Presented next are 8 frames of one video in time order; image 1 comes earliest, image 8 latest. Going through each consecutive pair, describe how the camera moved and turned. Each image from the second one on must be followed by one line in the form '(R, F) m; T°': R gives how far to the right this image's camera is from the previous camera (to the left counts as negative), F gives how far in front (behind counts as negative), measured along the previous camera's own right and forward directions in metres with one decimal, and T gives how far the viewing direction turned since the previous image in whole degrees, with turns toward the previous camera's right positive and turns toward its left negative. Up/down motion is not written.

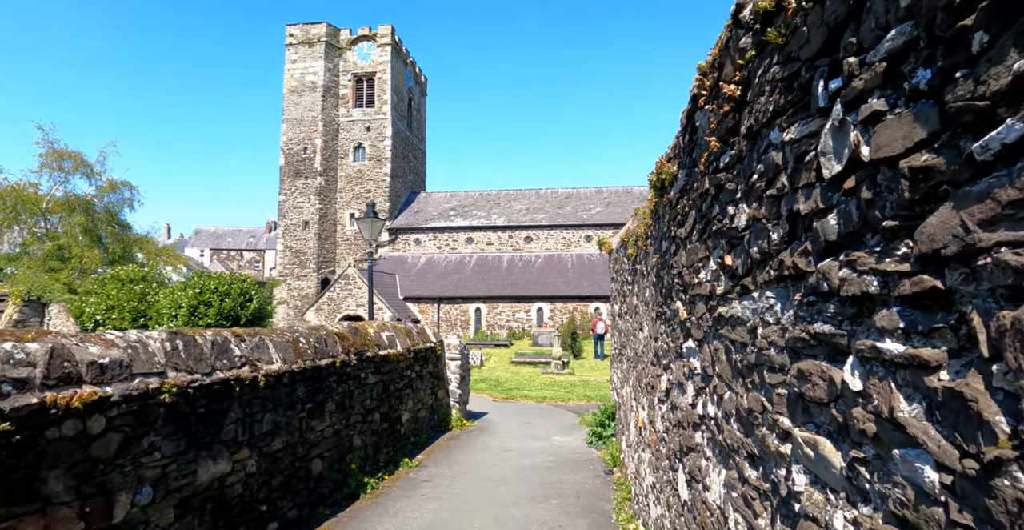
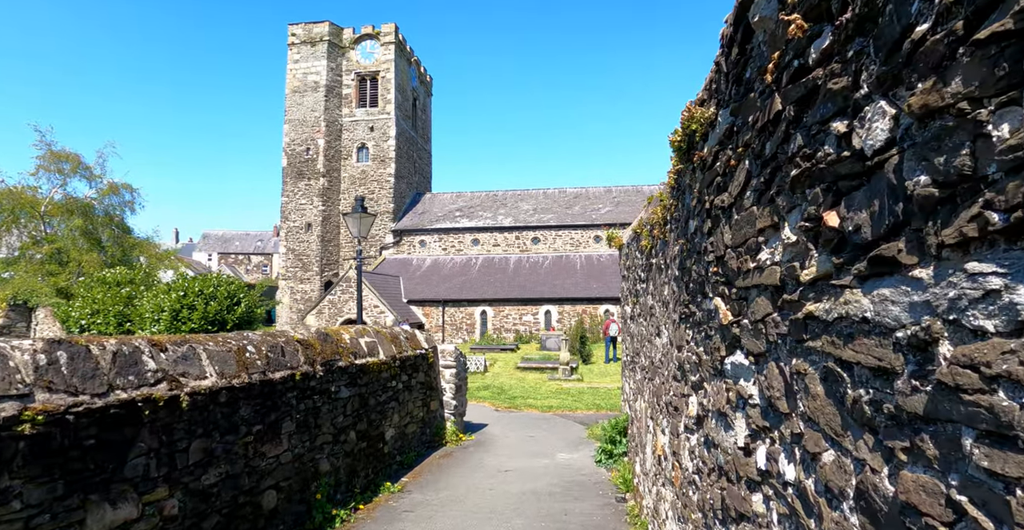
(+0.2, +1.0) m; -1°
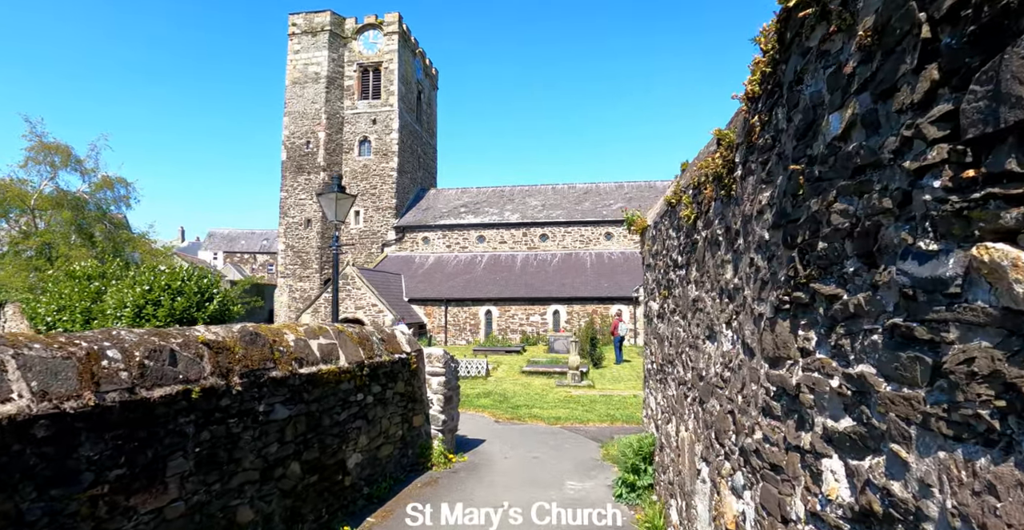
(+0.1, +1.7) m; -1°
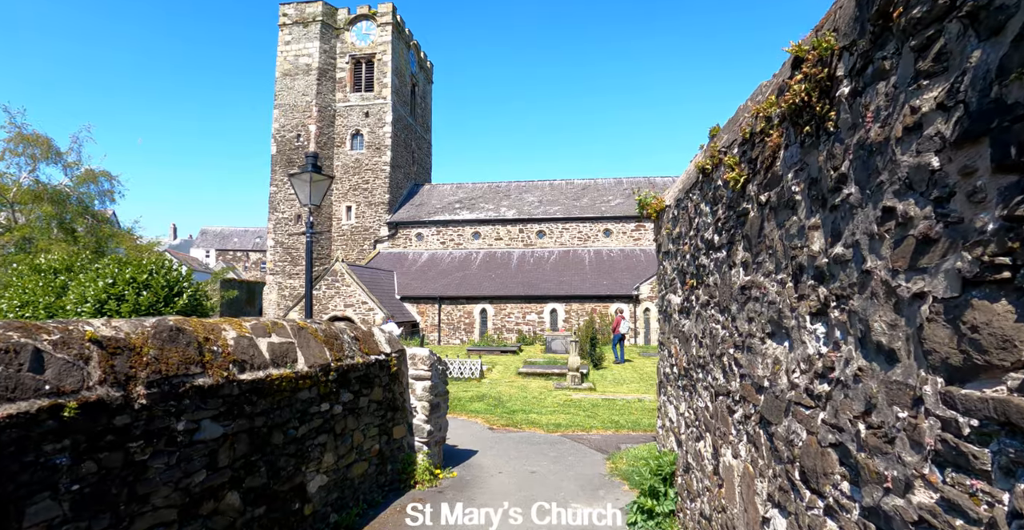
(0.0, +1.0) m; 0°
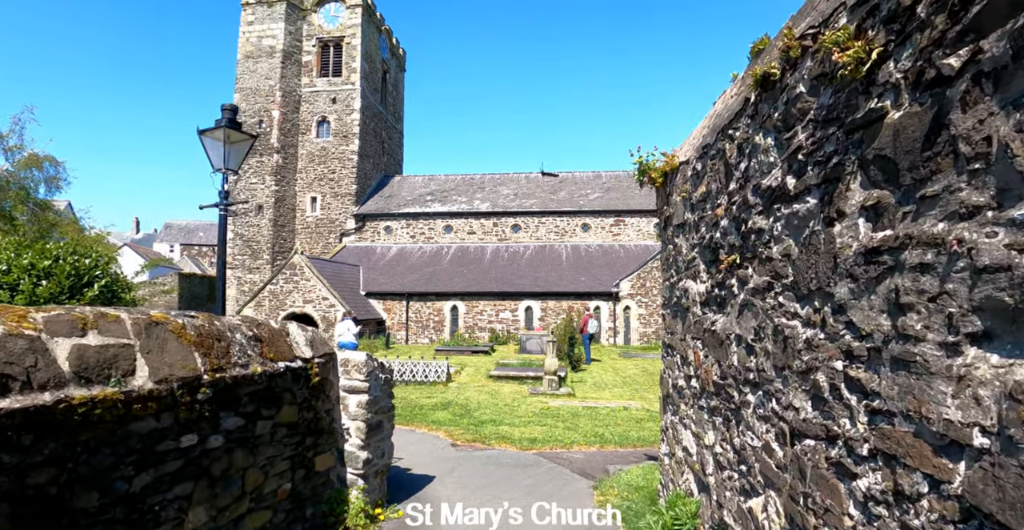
(+0.1, +1.6) m; +2°
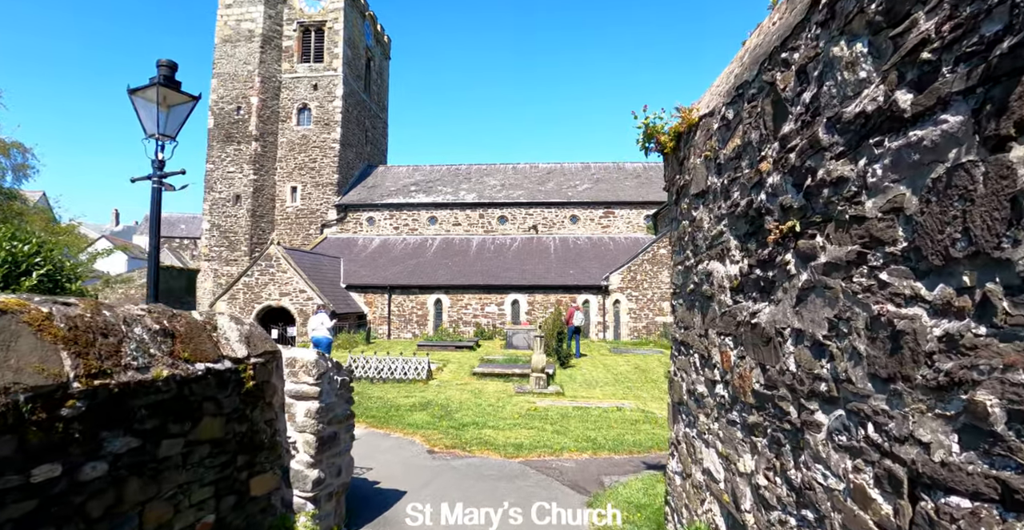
(0.0, +0.9) m; +1°
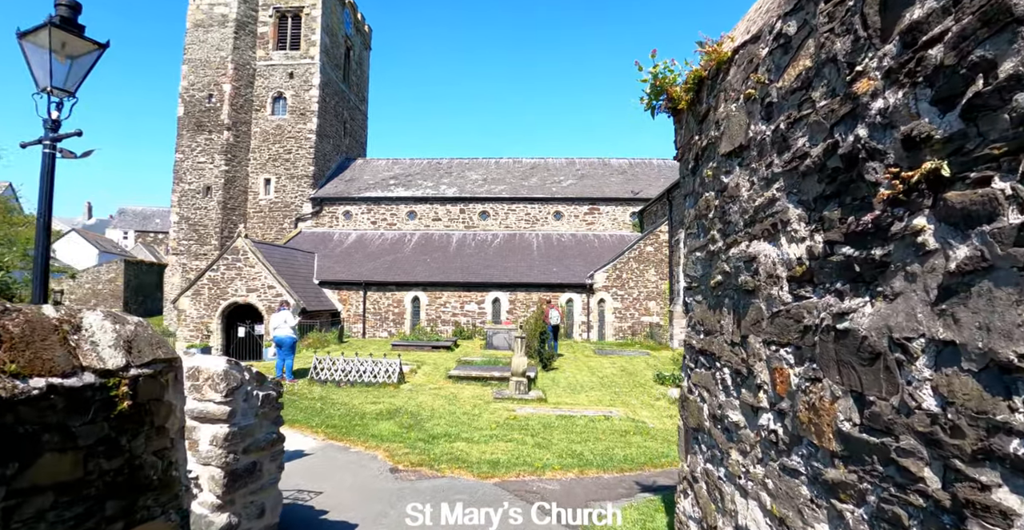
(+0.1, +1.0) m; +2°
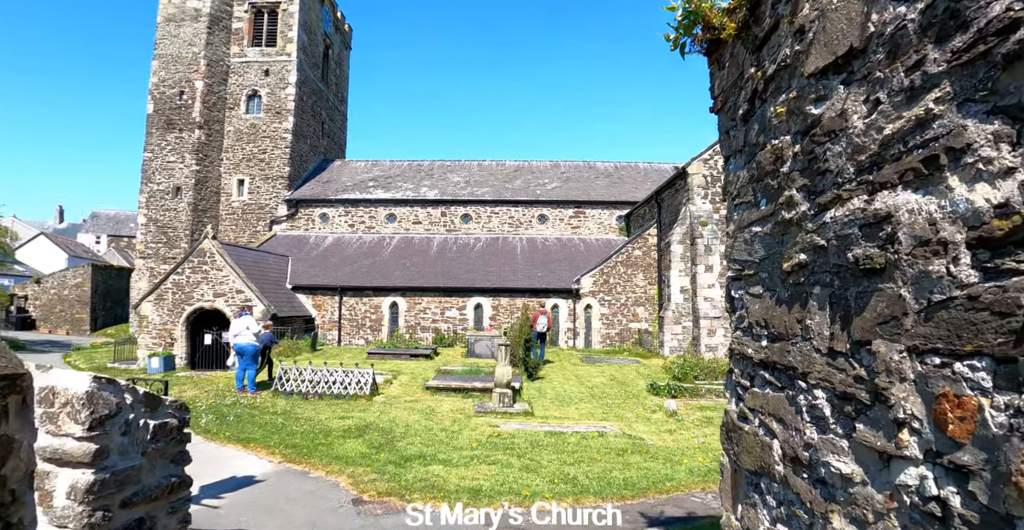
(0.0, +0.9) m; +2°
